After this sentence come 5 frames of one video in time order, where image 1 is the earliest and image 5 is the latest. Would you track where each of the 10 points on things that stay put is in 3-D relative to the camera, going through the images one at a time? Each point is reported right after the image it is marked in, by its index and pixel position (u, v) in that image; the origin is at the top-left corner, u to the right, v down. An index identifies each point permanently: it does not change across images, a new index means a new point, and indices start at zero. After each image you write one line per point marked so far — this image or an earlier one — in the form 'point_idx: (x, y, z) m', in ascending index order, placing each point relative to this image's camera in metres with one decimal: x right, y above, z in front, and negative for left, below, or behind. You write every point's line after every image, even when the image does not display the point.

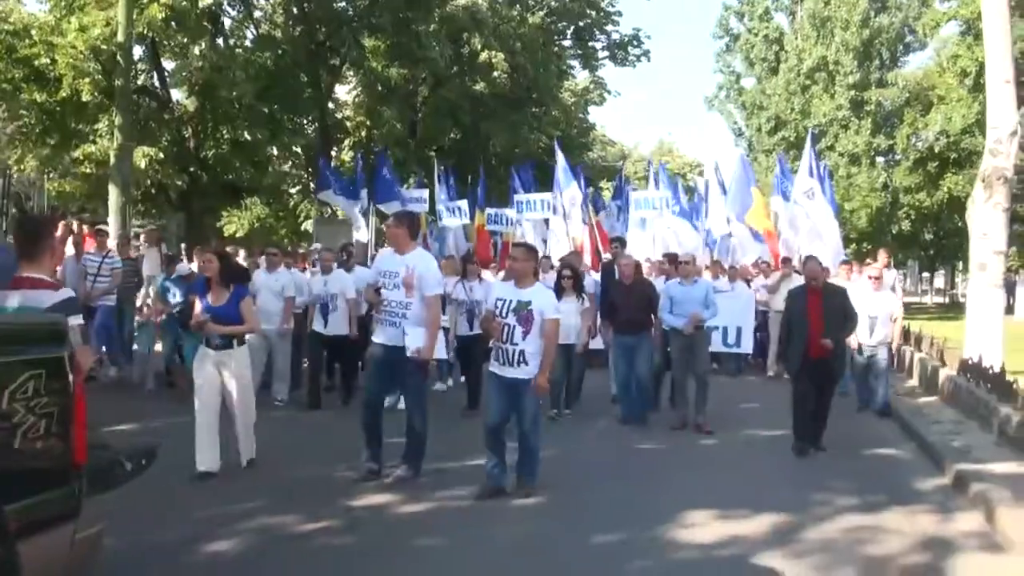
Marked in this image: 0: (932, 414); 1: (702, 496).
0: (+4.1, -1.2, +12.4) m
1: (+1.2, -1.4, +8.0) m
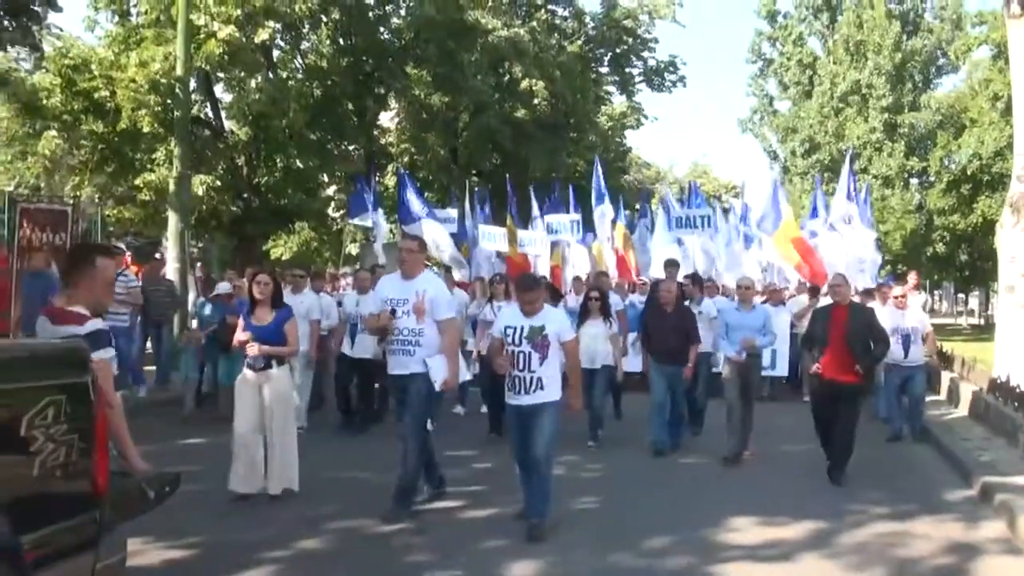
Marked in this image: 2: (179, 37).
0: (+4.5, -1.5, +12.9) m
1: (+1.5, -1.6, +8.6) m
2: (-4.5, +3.4, +17.4) m
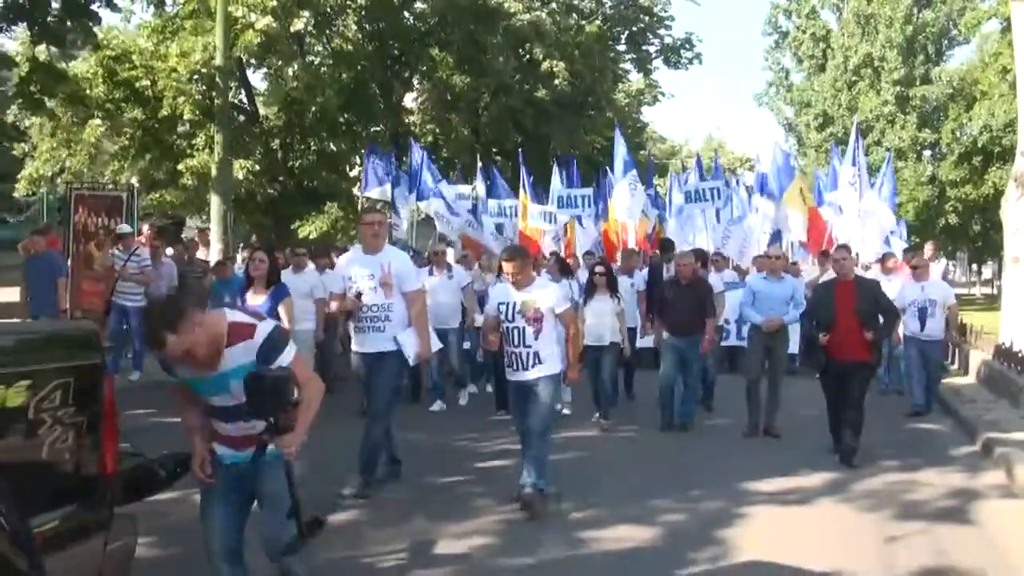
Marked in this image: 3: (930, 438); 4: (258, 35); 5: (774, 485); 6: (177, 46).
0: (+4.9, -1.1, +13.7) m
1: (+1.9, -1.4, +9.4) m
2: (-4.2, +3.7, +18.2) m
3: (+3.6, -1.3, +11.0) m
4: (-3.9, +3.9, +19.6) m
5: (+1.6, -1.2, +8.0) m
6: (-5.1, +3.7, +19.6) m
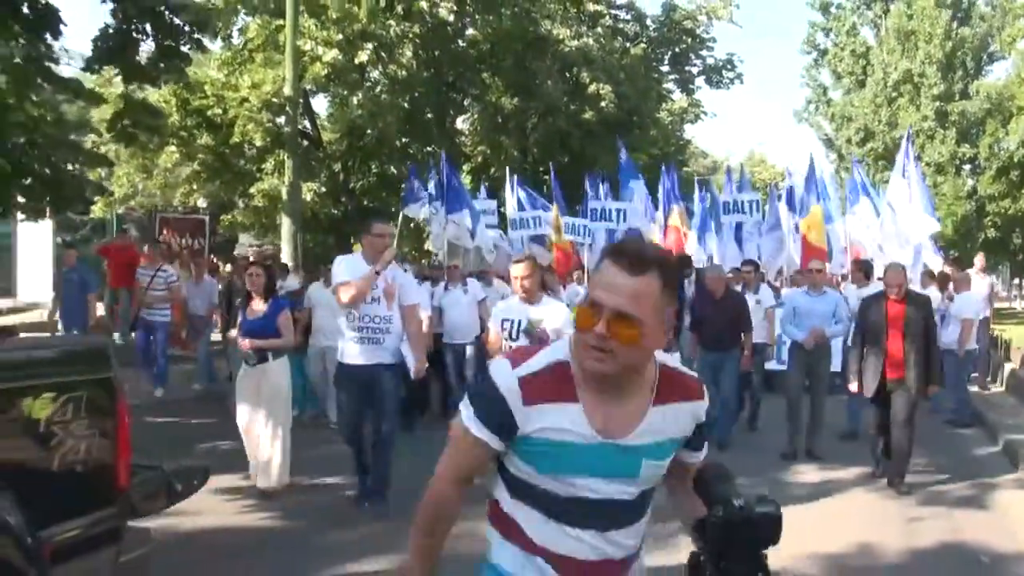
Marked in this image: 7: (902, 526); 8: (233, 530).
0: (+5.6, -1.3, +14.6) m
1: (+2.4, -1.5, +10.4) m
2: (-3.4, +3.5, +19.4) m
3: (+4.2, -1.4, +12.0) m
4: (-3.1, +3.6, +20.8) m
5: (+2.1, -1.4, +9.0) m
6: (-4.3, +3.4, +20.8) m
7: (+2.3, -1.4, +7.4) m
8: (-1.8, -1.6, +8.3) m
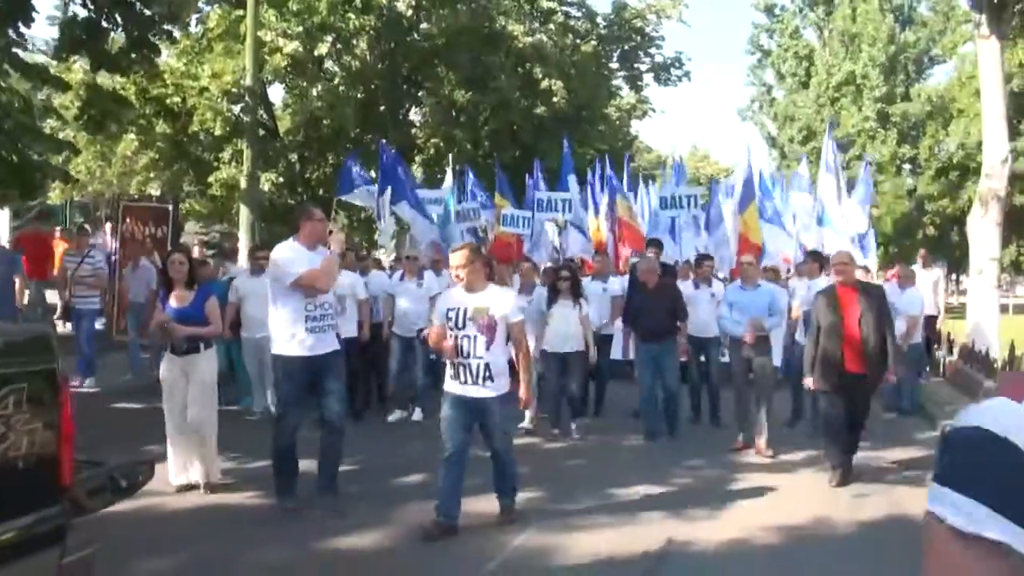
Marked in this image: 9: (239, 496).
0: (+5.1, -1.2, +15.2) m
1: (+2.1, -1.4, +10.9) m
2: (-4.1, +3.7, +19.7) m
3: (+3.8, -1.4, +12.6) m
4: (-3.8, +3.8, +21.1) m
5: (+1.9, -1.3, +9.5) m
6: (-5.0, +3.6, +21.0) m
7: (+2.1, -1.3, +7.9) m
8: (-2.0, -1.5, +8.7) m
9: (-2.0, -1.5, +9.4) m
